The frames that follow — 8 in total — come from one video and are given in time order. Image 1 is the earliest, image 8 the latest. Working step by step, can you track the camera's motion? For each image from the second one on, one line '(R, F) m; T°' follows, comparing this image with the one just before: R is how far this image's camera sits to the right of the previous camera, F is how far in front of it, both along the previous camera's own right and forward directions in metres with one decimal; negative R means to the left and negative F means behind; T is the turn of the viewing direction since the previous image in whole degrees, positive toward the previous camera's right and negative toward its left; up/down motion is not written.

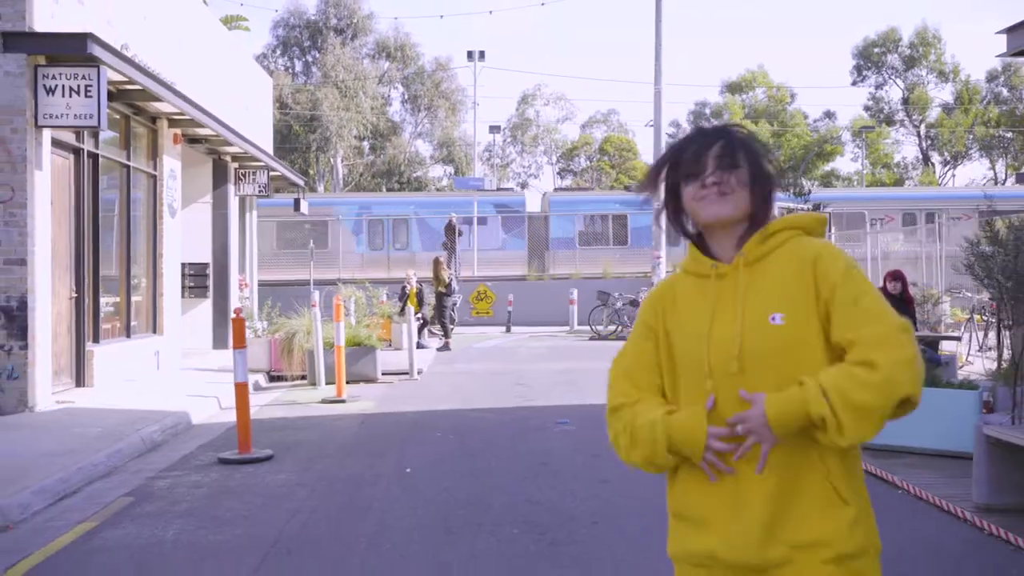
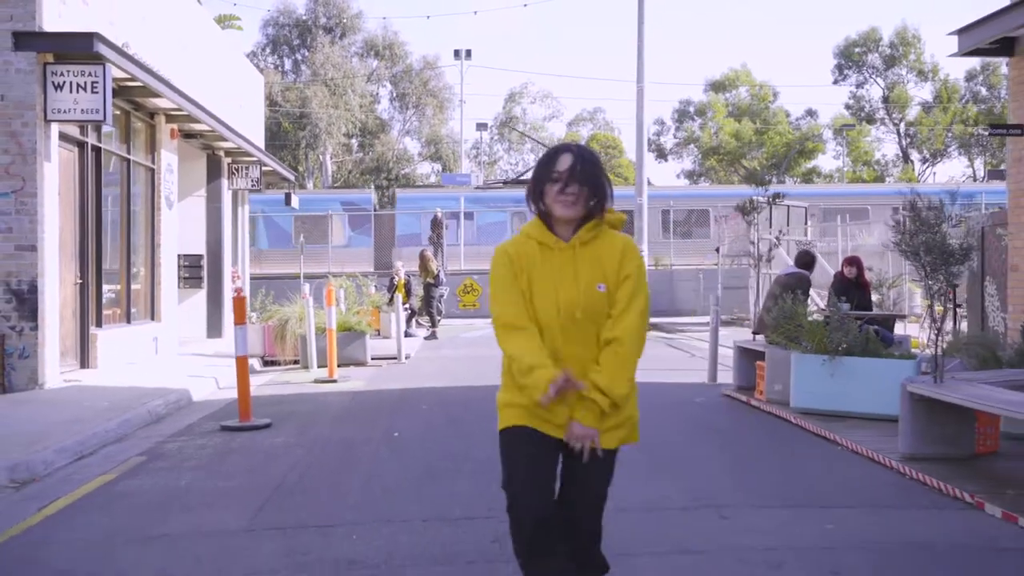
(+0.1, -0.7) m; +1°
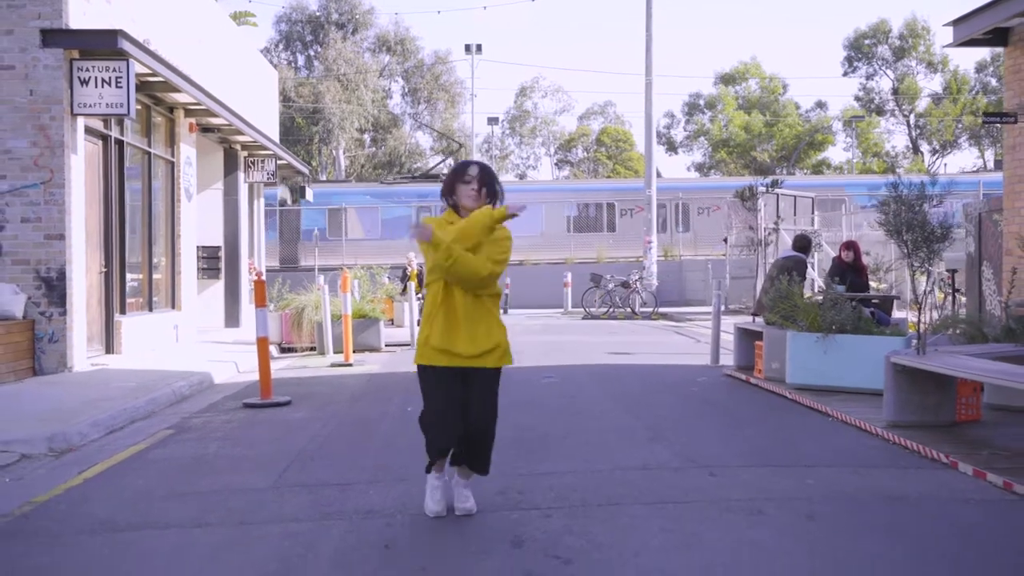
(0.0, -0.4) m; -1°
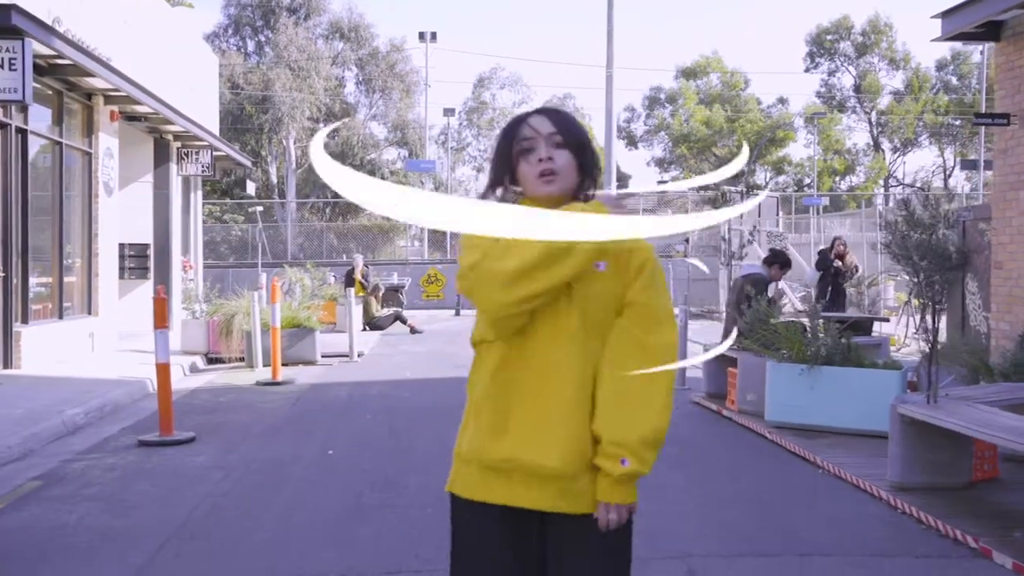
(+0.1, +1.3) m; +2°
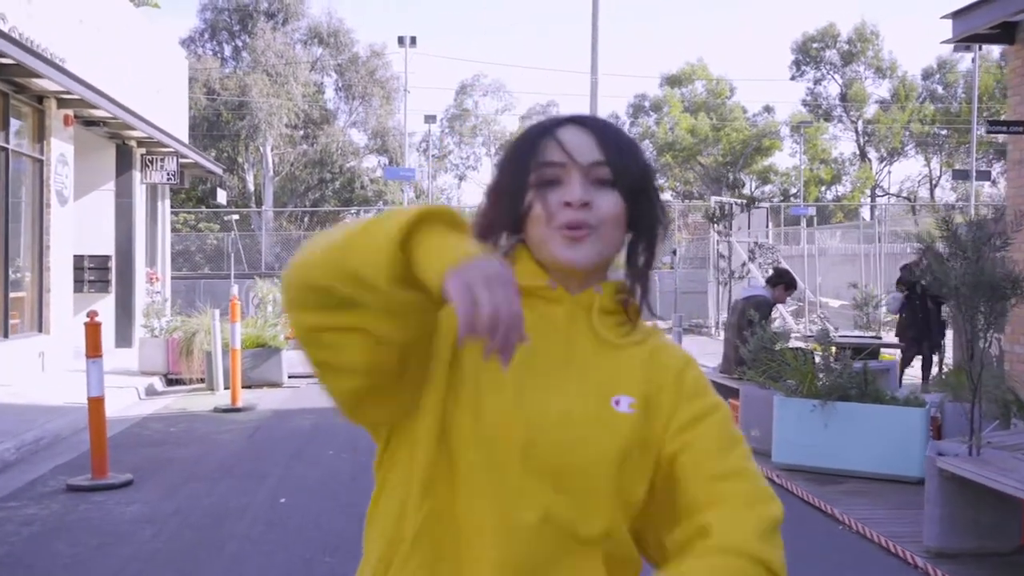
(0.0, +0.9) m; +1°
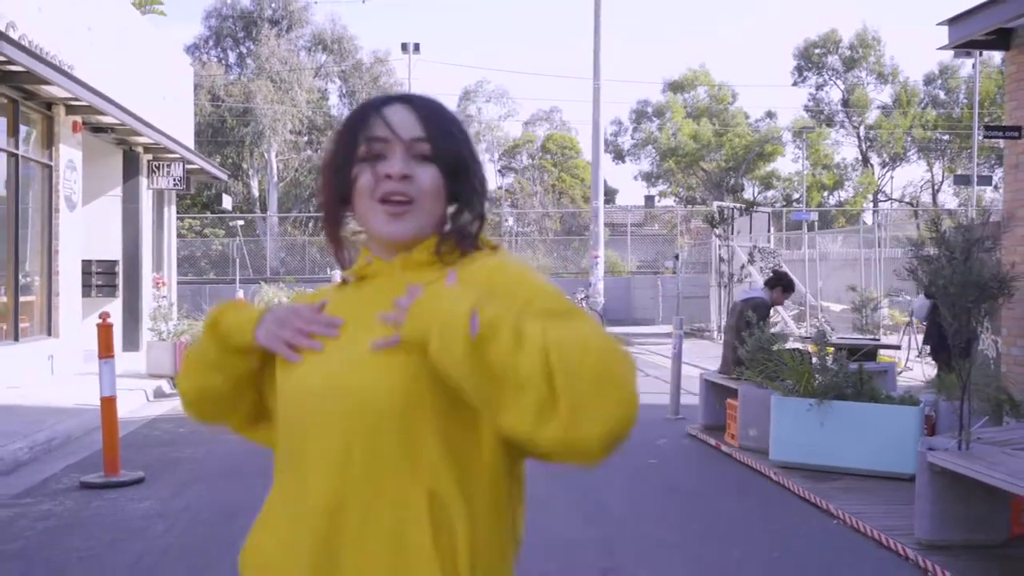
(0.0, -0.2) m; 0°
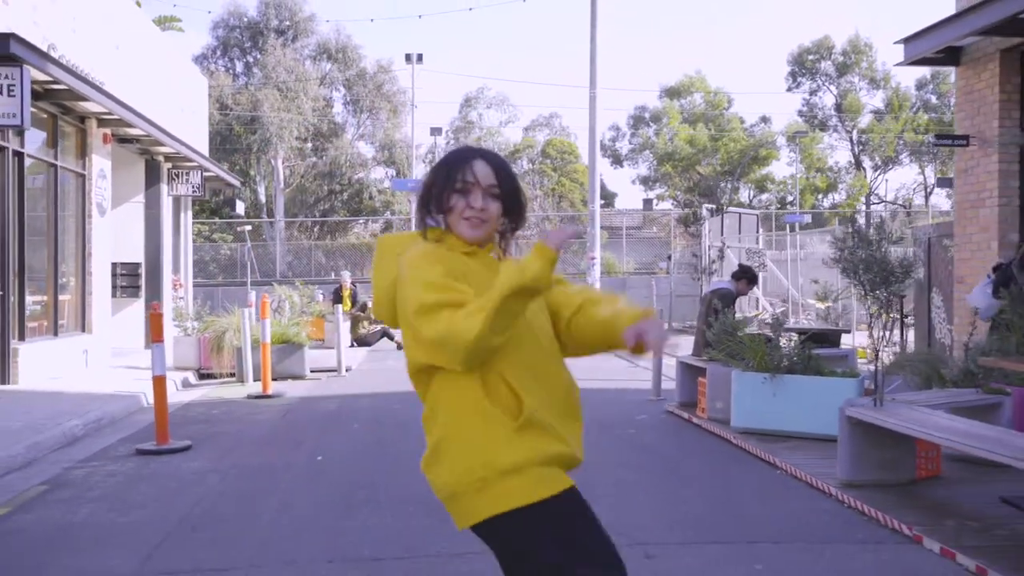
(+0.1, -1.2) m; 0°
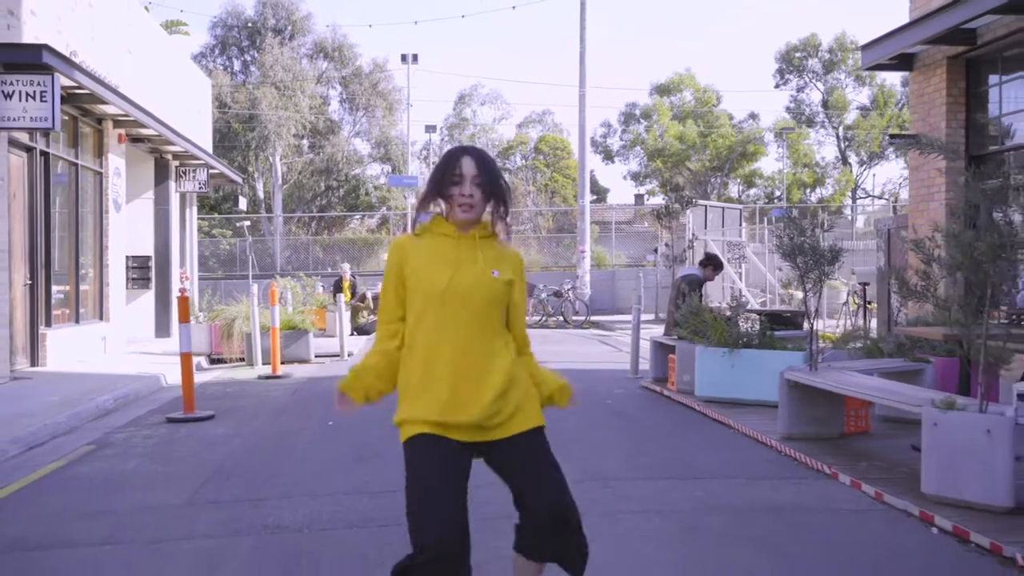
(+0.1, -1.1) m; 0°
